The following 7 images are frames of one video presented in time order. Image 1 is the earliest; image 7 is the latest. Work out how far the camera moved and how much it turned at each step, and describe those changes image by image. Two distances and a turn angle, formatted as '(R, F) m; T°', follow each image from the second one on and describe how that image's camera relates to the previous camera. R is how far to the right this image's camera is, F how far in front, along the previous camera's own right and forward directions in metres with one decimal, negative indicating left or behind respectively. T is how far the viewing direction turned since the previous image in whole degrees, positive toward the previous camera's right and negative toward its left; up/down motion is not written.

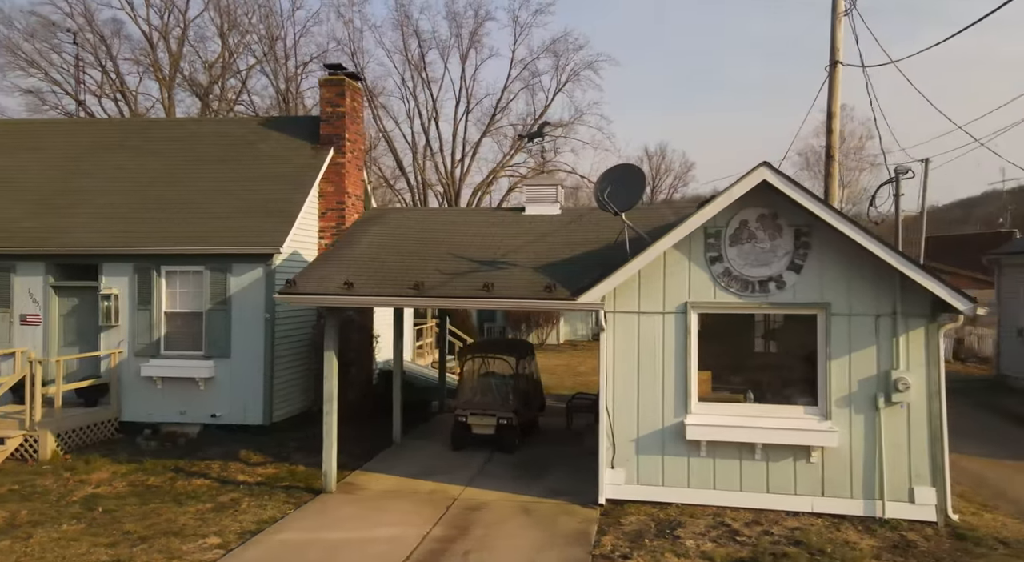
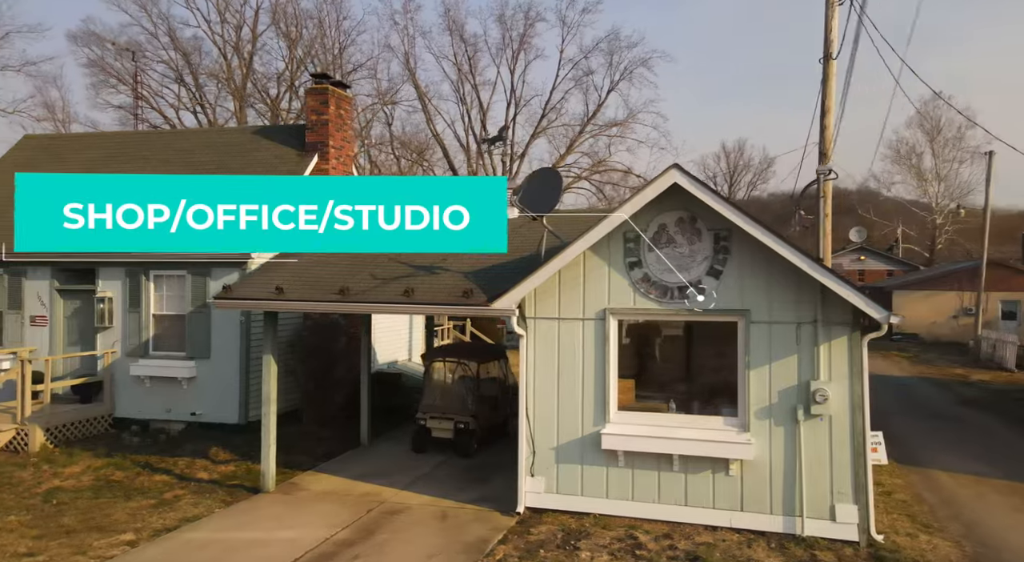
(+1.8, +0.1) m; -6°
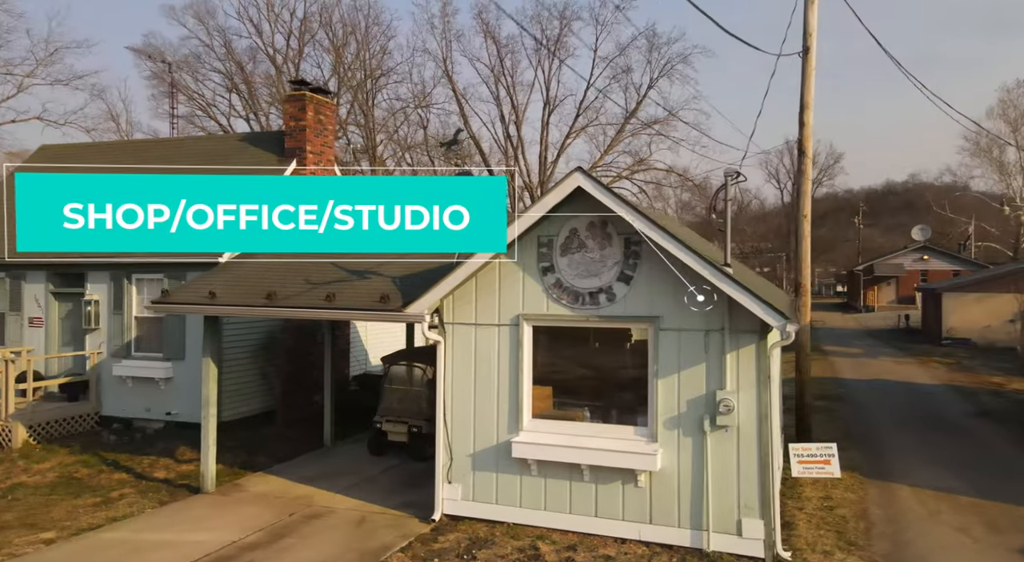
(+1.6, +0.1) m; -5°
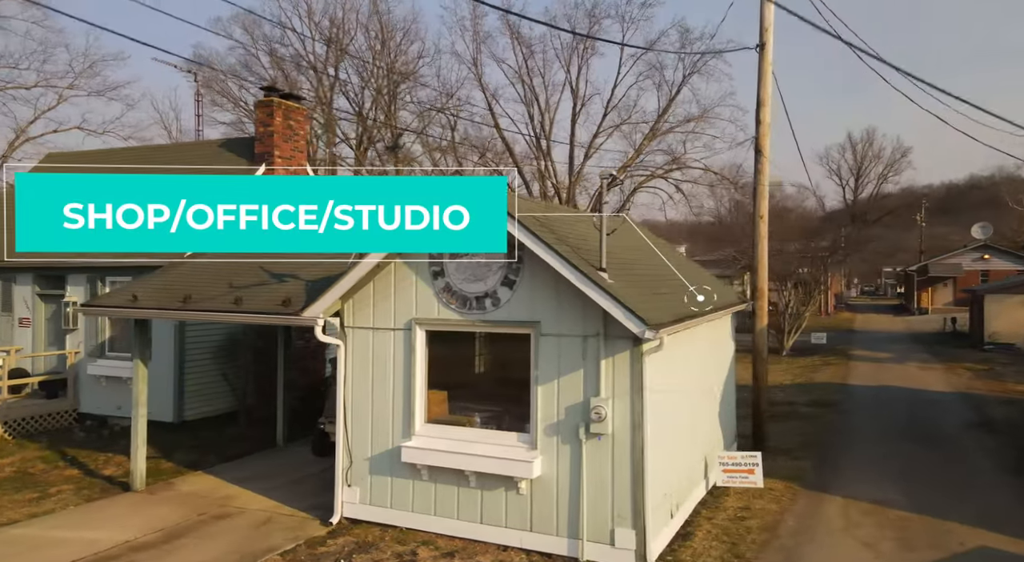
(+1.7, +0.1) m; -5°
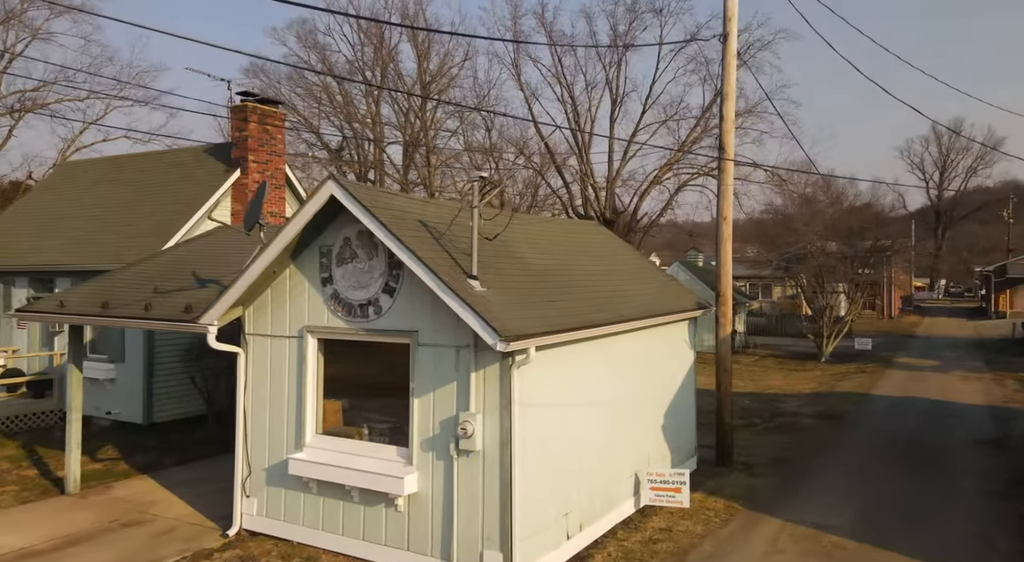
(+1.8, +0.5) m; -6°
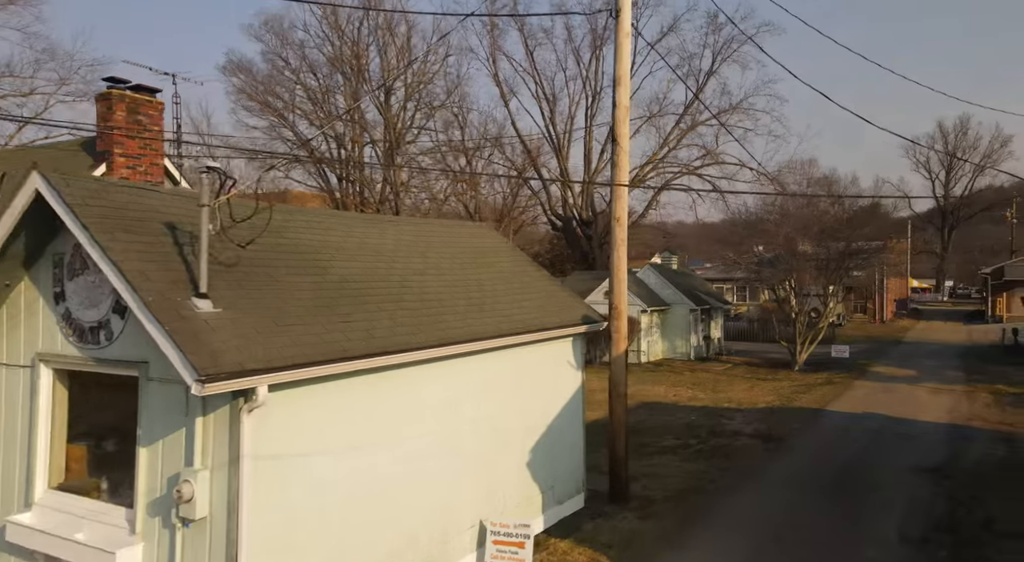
(+1.8, +1.5) m; -1°
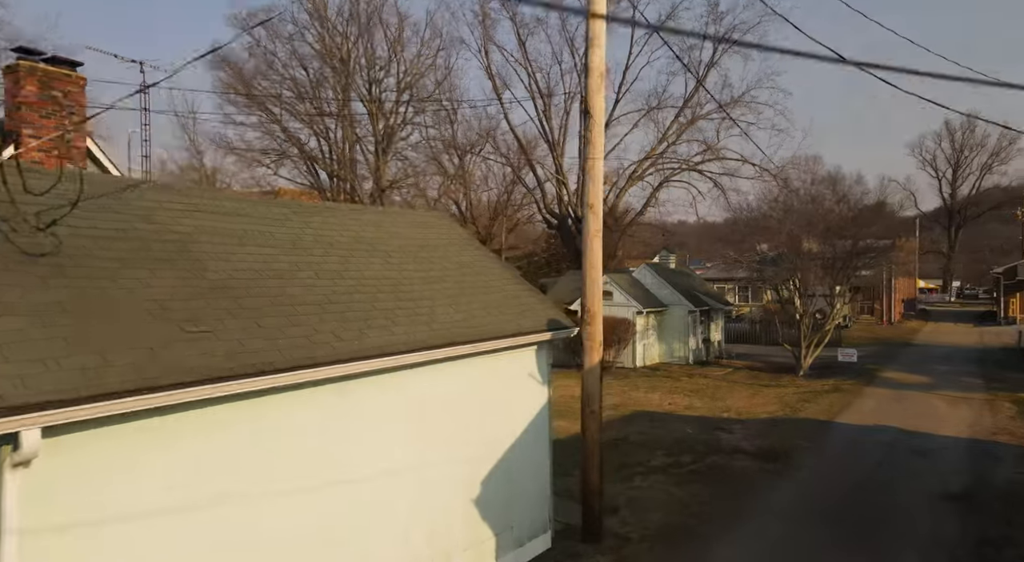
(+0.5, +1.6) m; 0°
